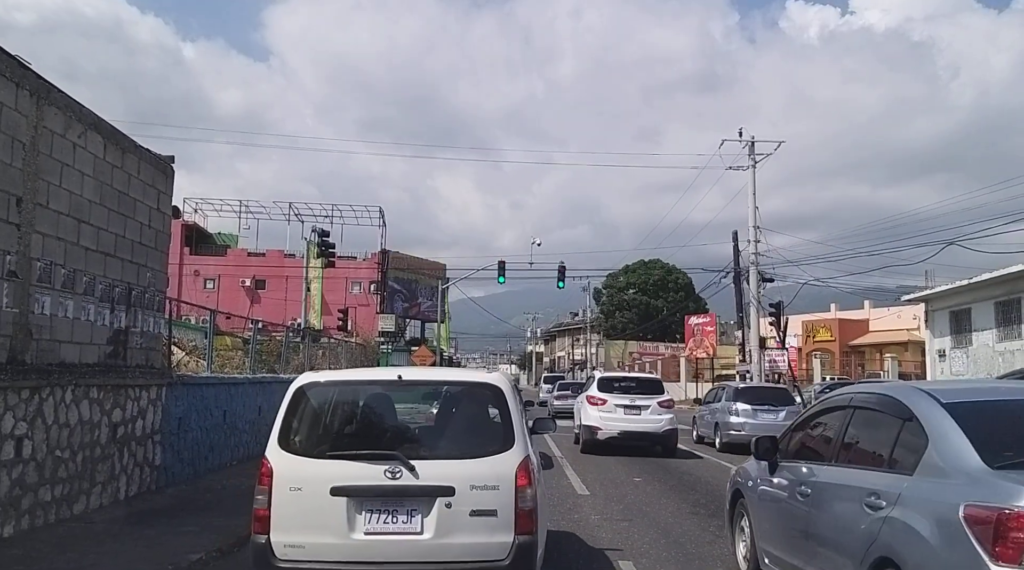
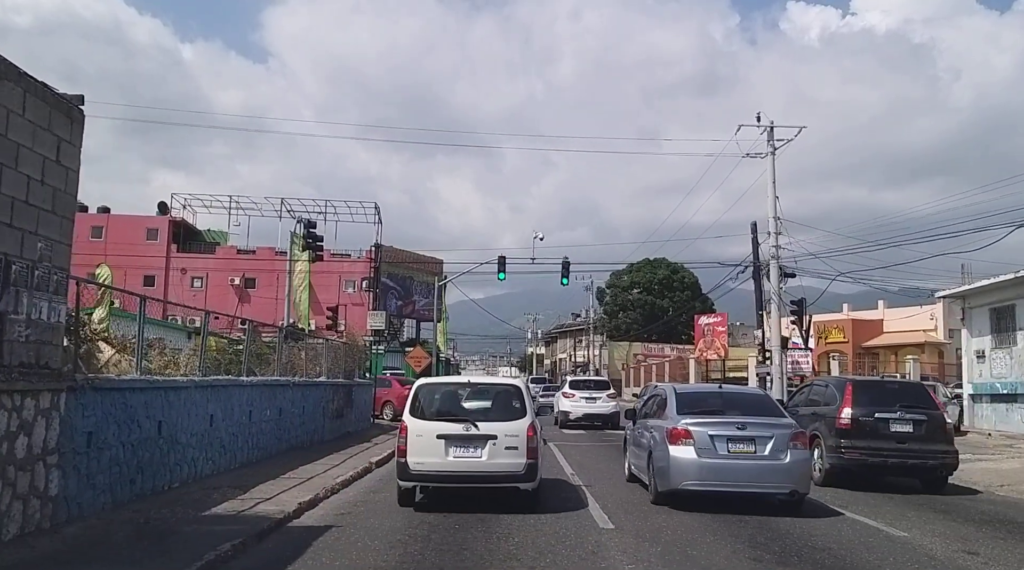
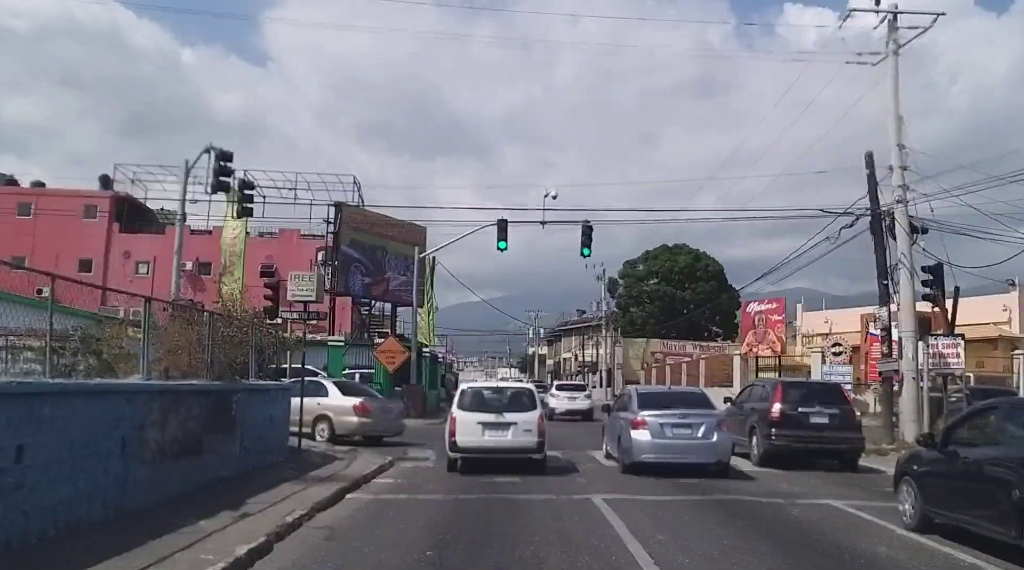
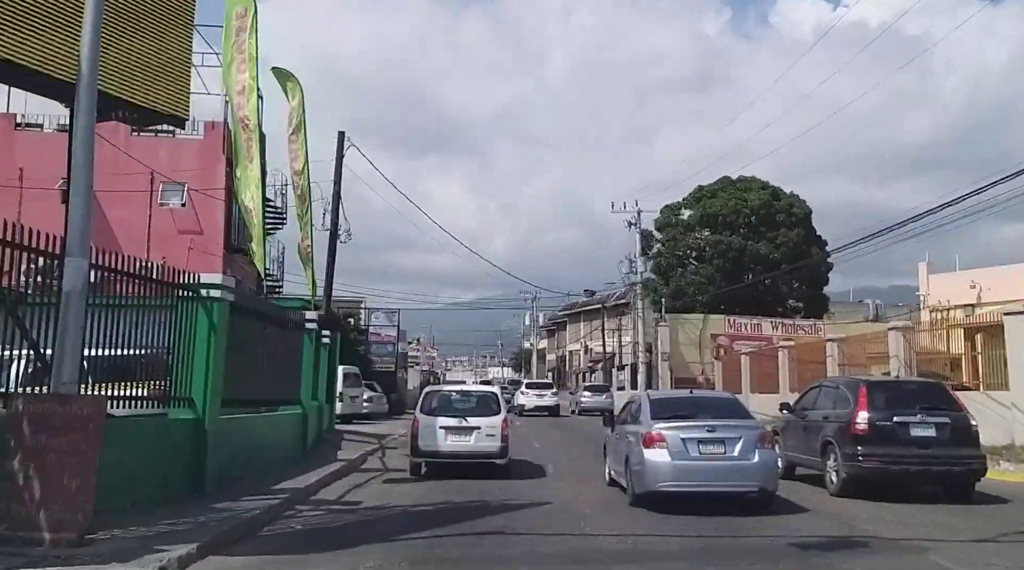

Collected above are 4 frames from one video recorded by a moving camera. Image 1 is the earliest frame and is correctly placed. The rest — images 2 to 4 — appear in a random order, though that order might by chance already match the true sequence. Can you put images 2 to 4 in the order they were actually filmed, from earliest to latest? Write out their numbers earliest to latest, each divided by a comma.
2, 3, 4
